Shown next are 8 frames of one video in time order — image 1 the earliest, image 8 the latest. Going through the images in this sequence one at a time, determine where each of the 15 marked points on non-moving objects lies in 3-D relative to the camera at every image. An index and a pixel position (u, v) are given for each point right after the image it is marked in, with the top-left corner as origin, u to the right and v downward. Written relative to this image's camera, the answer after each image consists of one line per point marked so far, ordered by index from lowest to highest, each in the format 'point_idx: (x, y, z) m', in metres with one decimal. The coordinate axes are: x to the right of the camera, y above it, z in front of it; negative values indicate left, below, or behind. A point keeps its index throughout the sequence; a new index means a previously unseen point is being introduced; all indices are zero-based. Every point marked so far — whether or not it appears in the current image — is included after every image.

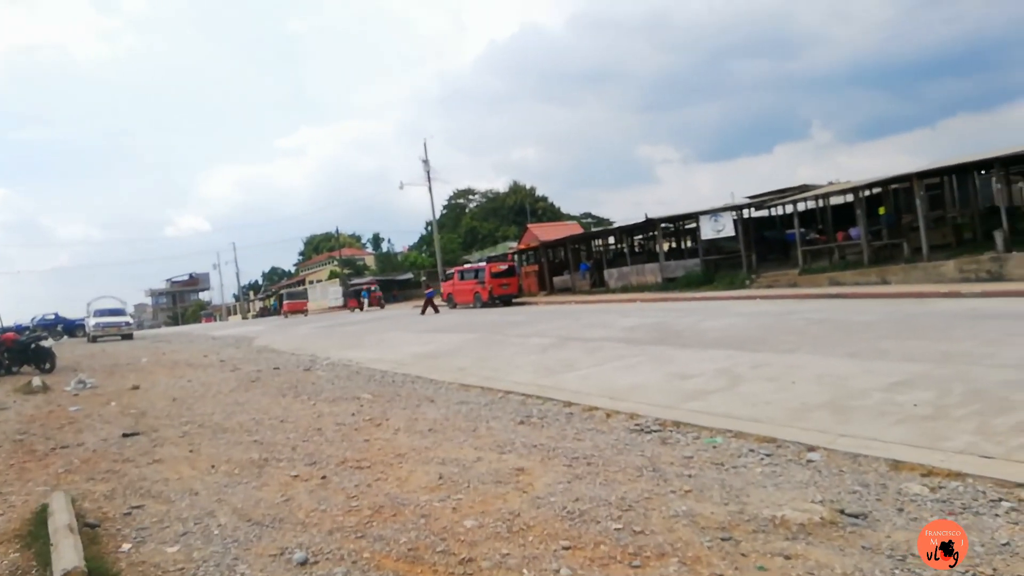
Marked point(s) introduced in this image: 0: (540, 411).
0: (+0.3, -1.5, +8.9) m
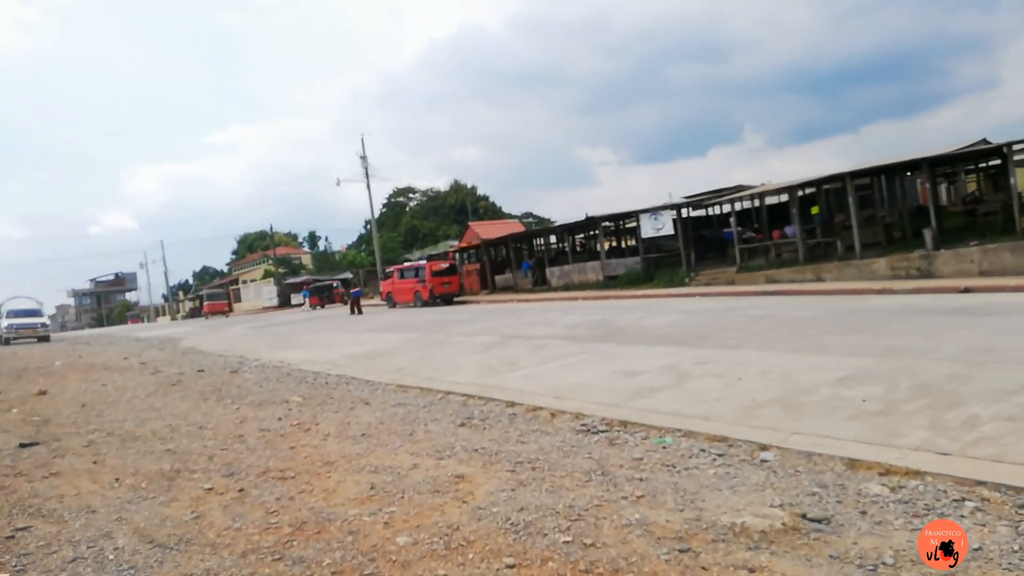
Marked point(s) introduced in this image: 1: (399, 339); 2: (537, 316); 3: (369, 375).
0: (-0.3, -1.4, +8.5) m
1: (-2.7, -1.2, +17.7) m
2: (+0.7, -0.7, +19.4) m
3: (-2.5, -1.5, +12.7) m
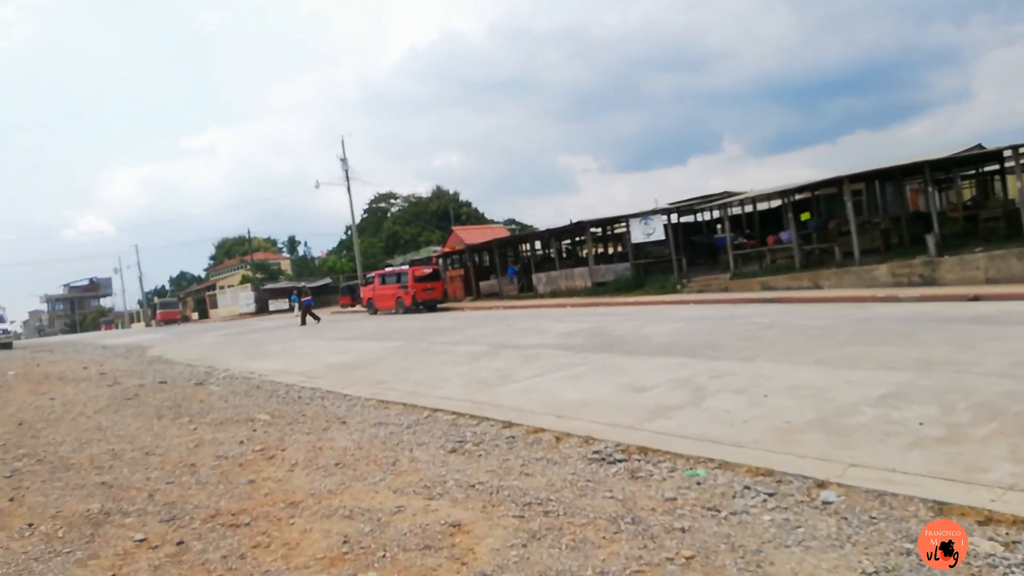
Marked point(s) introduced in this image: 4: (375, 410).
0: (-0.4, -1.5, +7.4) m
1: (-3.0, -1.3, +16.6) m
2: (+0.4, -0.9, +18.3) m
3: (-2.6, -1.6, +11.6) m
4: (-1.8, -1.6, +9.5) m
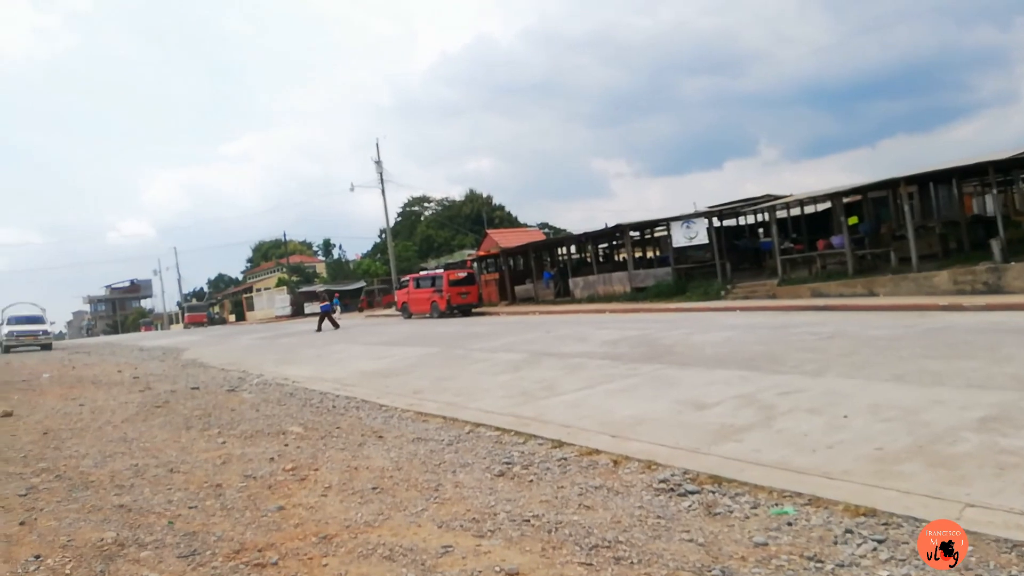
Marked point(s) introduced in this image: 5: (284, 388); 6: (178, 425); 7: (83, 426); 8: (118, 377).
0: (+0.1, -1.5, +6.8) m
1: (-2.1, -1.4, +16.1) m
2: (+1.3, -1.0, +17.7) m
3: (-1.9, -1.6, +11.0) m
4: (-1.2, -1.6, +8.9) m
5: (-4.0, -1.8, +12.9) m
6: (-4.1, -1.7, +8.9) m
7: (-5.3, -1.7, +9.1) m
8: (-8.6, -1.9, +16.2) m
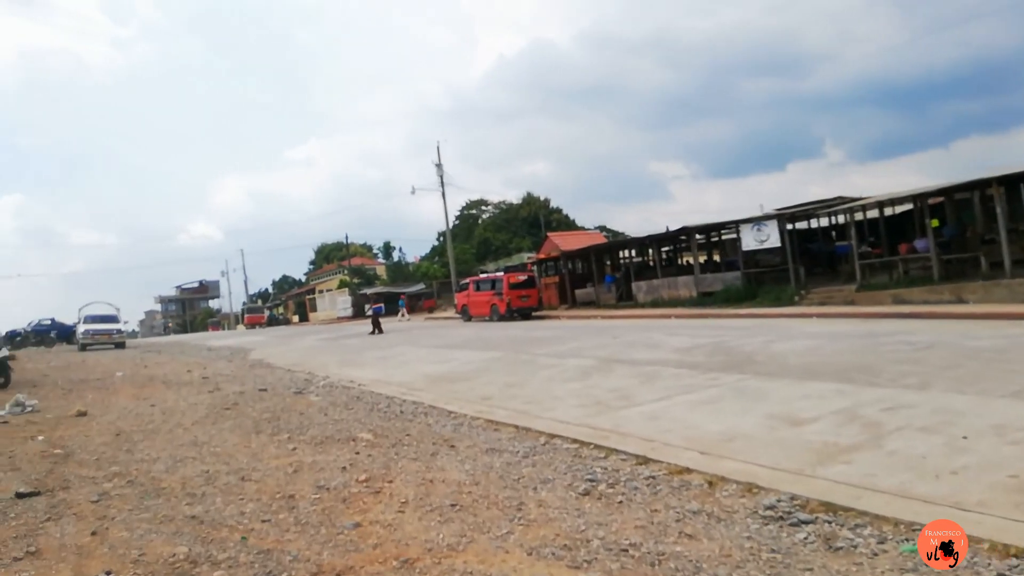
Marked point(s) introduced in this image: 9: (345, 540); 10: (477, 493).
0: (+0.8, -1.6, +6.3) m
1: (-0.7, -1.5, +15.8) m
2: (+2.9, -1.1, +17.1) m
3: (-0.9, -1.7, +10.7) m
4: (-0.3, -1.7, +8.6) m
5: (-2.8, -1.8, +12.8) m
6: (-3.2, -1.7, +8.8) m
7: (-4.4, -1.7, +9.0) m
8: (-7.2, -2.0, +16.4) m
9: (-1.0, -1.6, +4.6) m
10: (-0.3, -1.6, +5.7) m
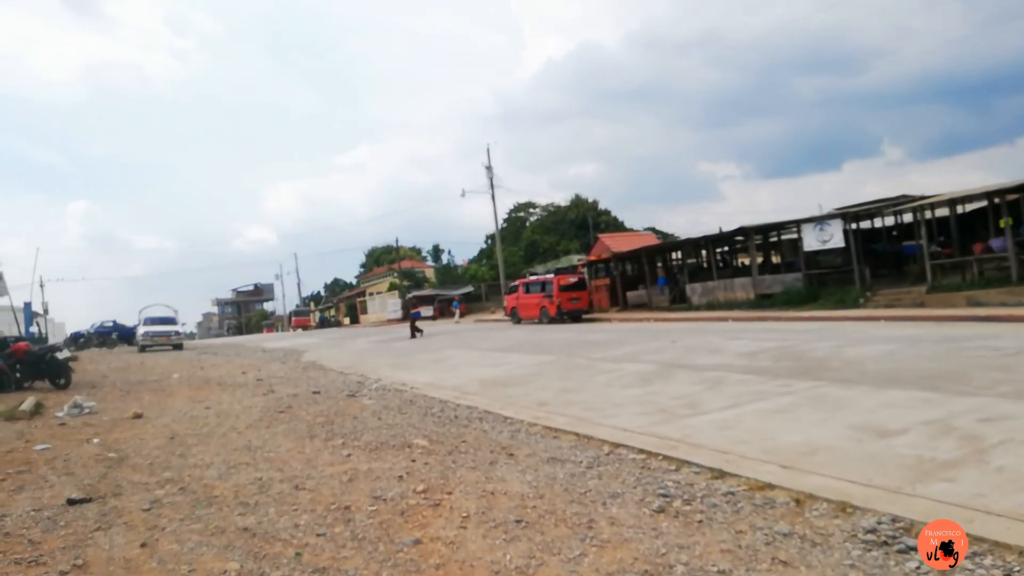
0: (+1.3, -1.6, +5.9) m
1: (+0.5, -1.5, +15.4) m
2: (+4.1, -1.2, +16.5) m
3: (-0.1, -1.7, +10.4) m
4: (+0.4, -1.7, +8.2) m
5: (-1.9, -1.8, +12.5) m
6: (-2.5, -1.7, +8.6) m
7: (-3.7, -1.7, +8.9) m
8: (-6.0, -2.0, +16.4) m
9: (-0.6, -1.6, +4.2) m
10: (+0.2, -1.6, +5.3) m
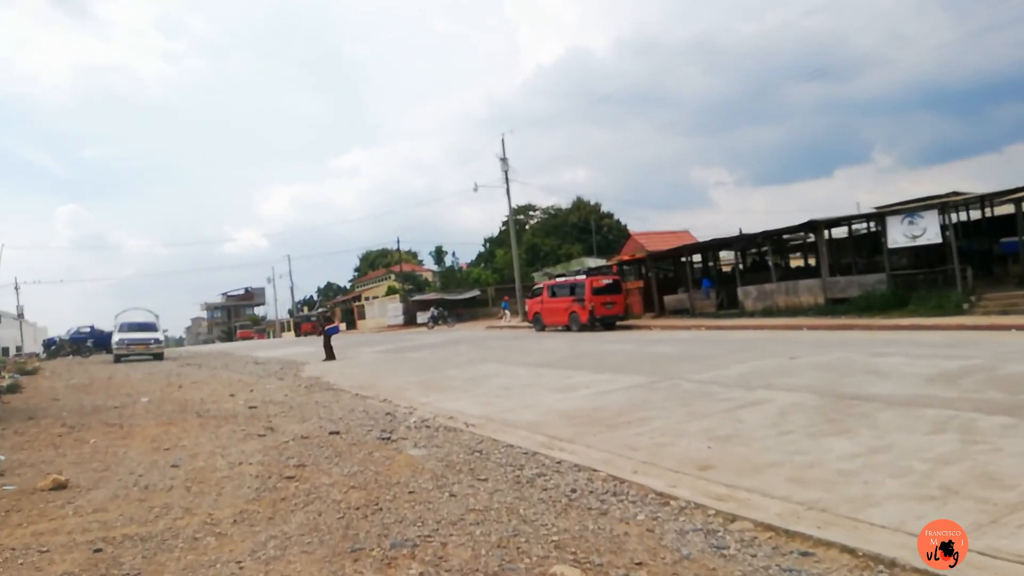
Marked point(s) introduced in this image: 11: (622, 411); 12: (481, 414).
0: (+2.7, -1.5, +2.1) m
1: (+1.7, -1.5, +11.6) m
2: (+5.3, -1.2, +12.7) m
3: (+1.2, -1.7, +6.6) m
4: (+1.7, -1.6, +4.4) m
5: (-0.6, -1.8, +8.7) m
6: (-1.2, -1.6, +4.8) m
7: (-2.4, -1.7, +5.1) m
8: (-4.8, -2.0, +12.5) m
9: (+0.7, -1.5, +0.4) m
10: (+1.6, -1.5, +1.5) m
11: (+1.4, -1.6, +9.5) m
12: (-0.4, -1.8, +10.4) m
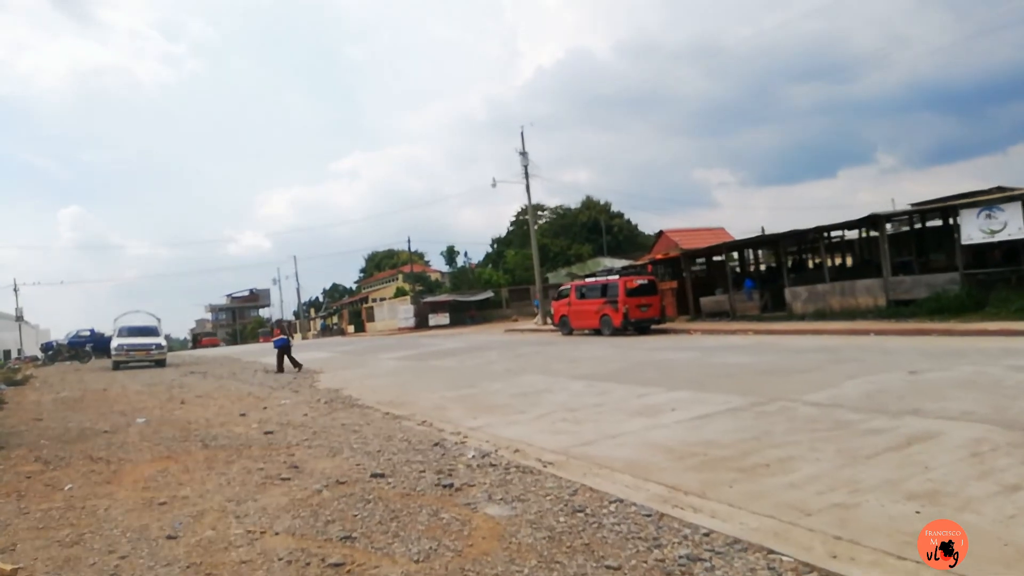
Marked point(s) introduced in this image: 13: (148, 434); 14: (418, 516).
0: (+3.6, -1.5, 0.0) m
1: (+2.6, -1.6, +9.5) m
2: (+6.2, -1.2, +10.7) m
3: (+2.1, -1.7, +4.5) m
4: (+2.6, -1.6, +2.3) m
5: (+0.3, -1.8, +6.6) m
6: (-0.3, -1.6, +2.7) m
7: (-1.5, -1.7, +3.0) m
8: (-3.8, -2.0, +10.5) m
9: (+1.6, -1.5, -1.6) m
10: (+2.4, -1.5, -0.6) m
11: (+2.3, -1.6, +7.4) m
12: (+0.5, -1.8, +8.3) m
13: (-5.1, -2.0, +10.3) m
14: (-0.7, -1.8, +5.9) m
